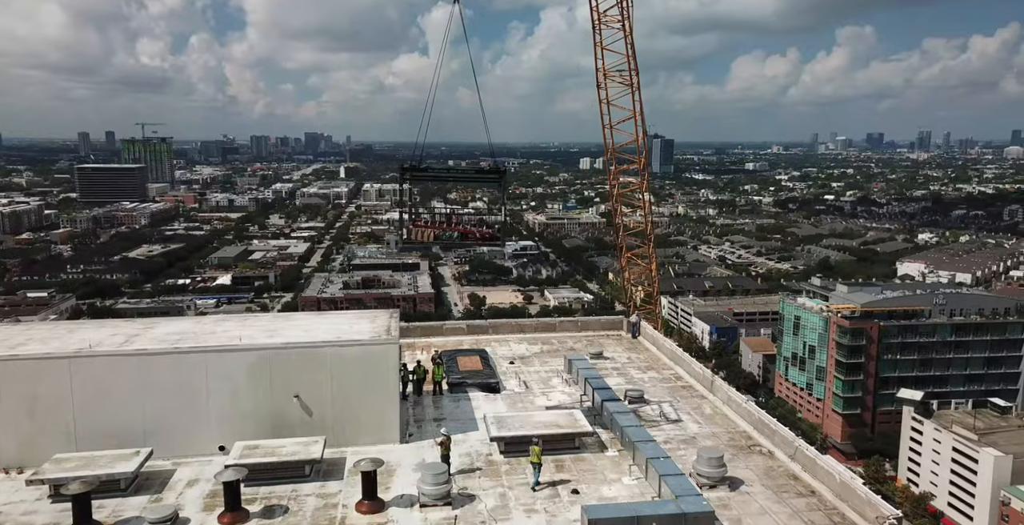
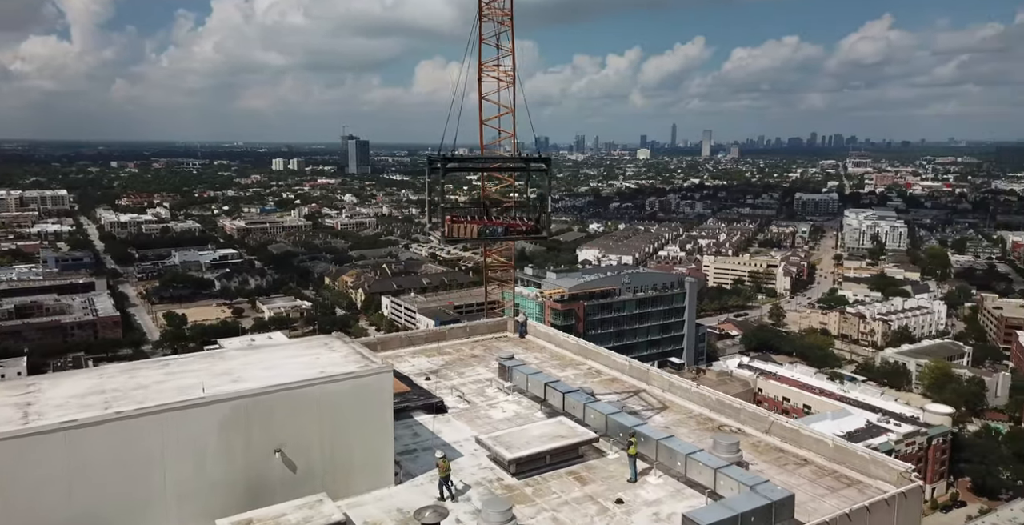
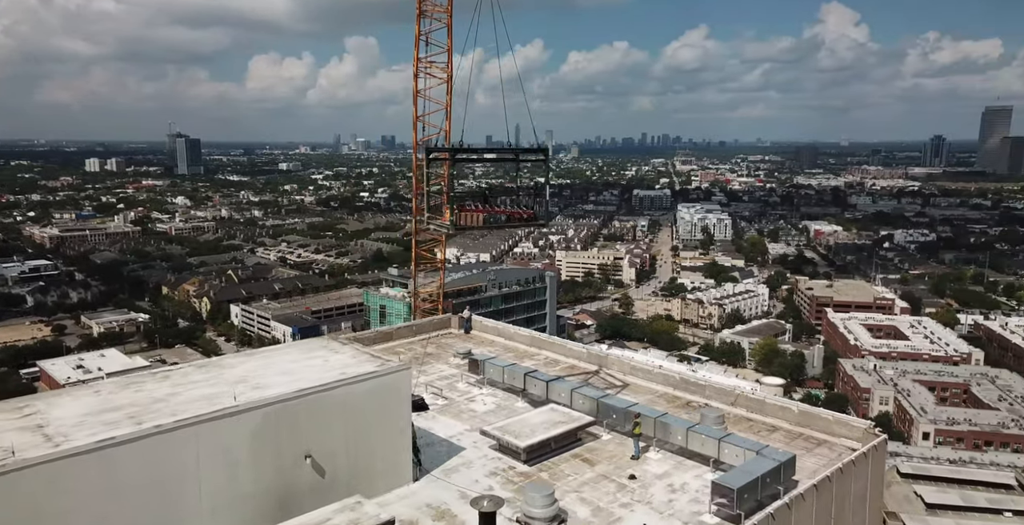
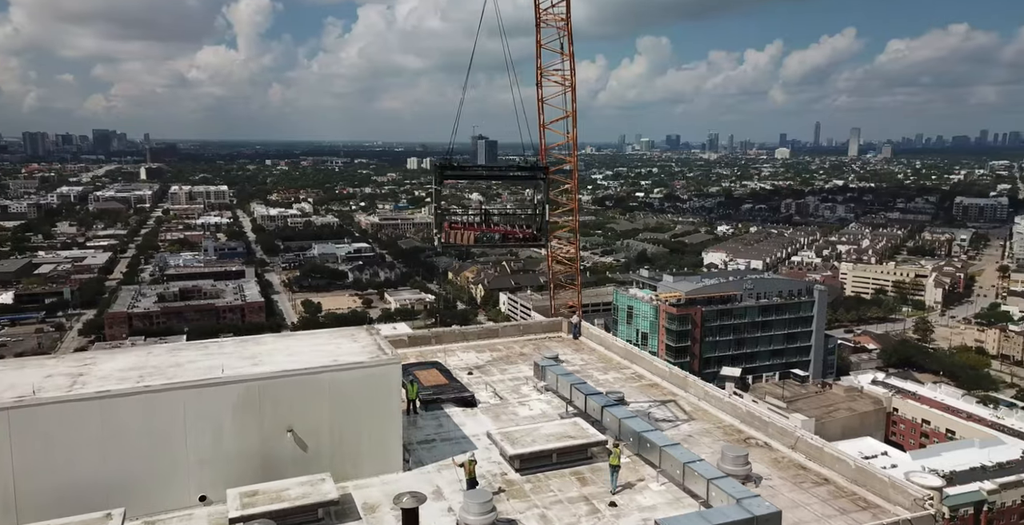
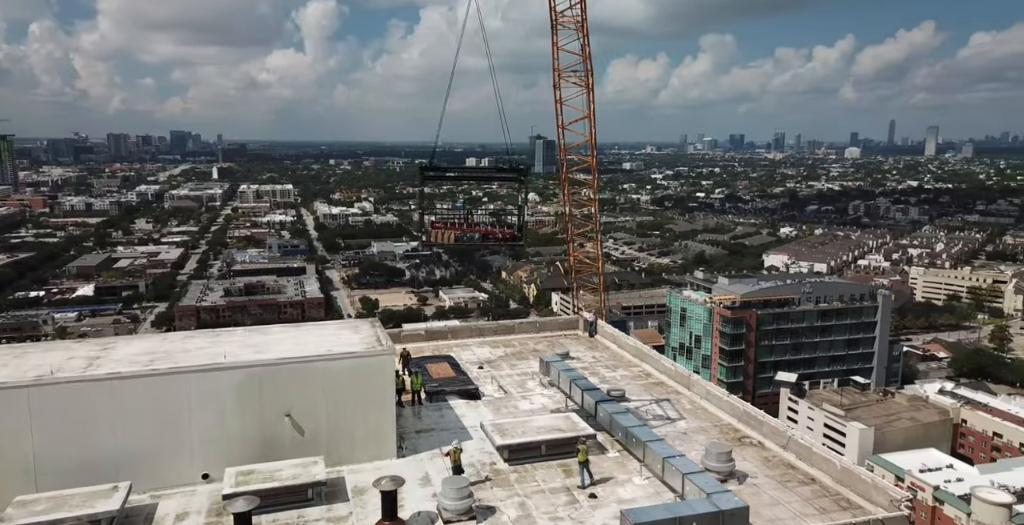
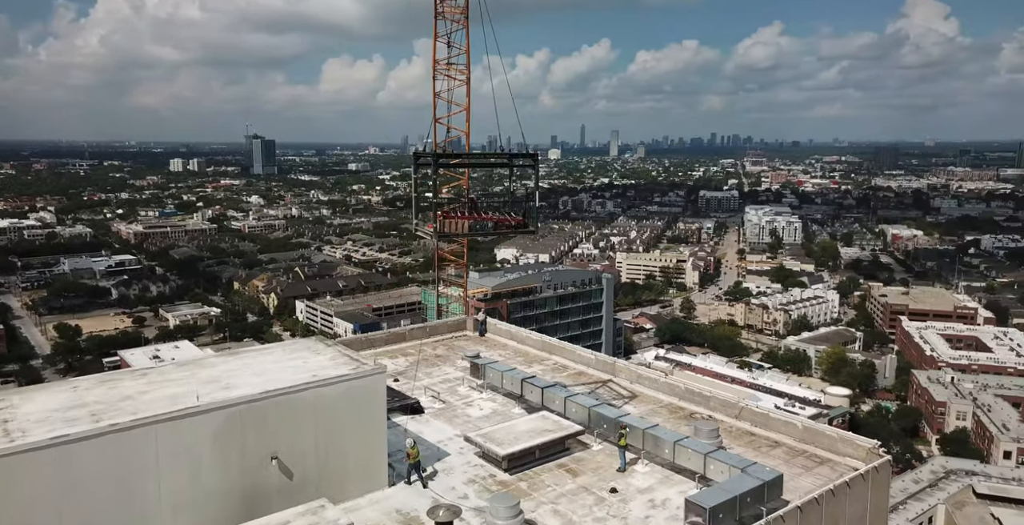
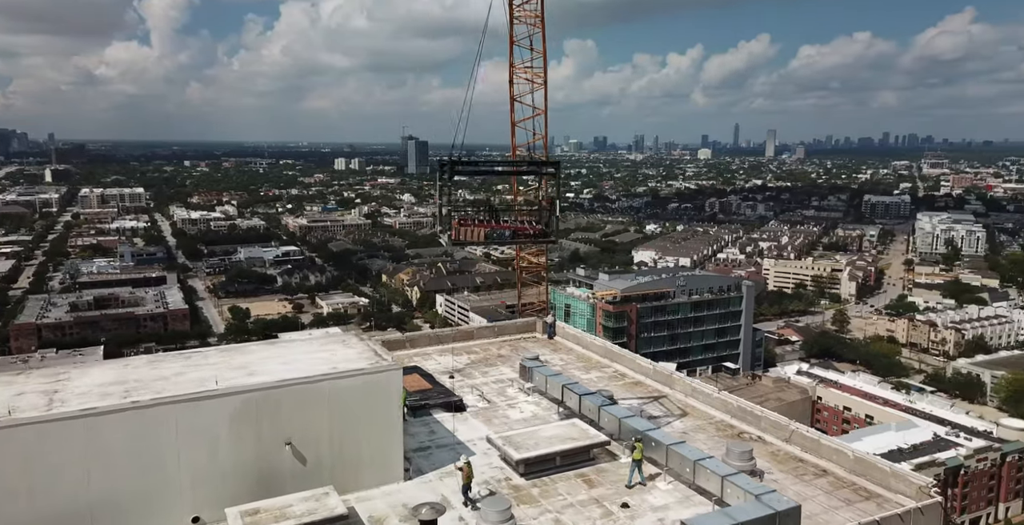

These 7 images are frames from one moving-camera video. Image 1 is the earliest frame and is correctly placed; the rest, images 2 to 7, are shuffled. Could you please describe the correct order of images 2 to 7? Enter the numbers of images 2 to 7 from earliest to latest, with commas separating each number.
5, 4, 7, 2, 6, 3
